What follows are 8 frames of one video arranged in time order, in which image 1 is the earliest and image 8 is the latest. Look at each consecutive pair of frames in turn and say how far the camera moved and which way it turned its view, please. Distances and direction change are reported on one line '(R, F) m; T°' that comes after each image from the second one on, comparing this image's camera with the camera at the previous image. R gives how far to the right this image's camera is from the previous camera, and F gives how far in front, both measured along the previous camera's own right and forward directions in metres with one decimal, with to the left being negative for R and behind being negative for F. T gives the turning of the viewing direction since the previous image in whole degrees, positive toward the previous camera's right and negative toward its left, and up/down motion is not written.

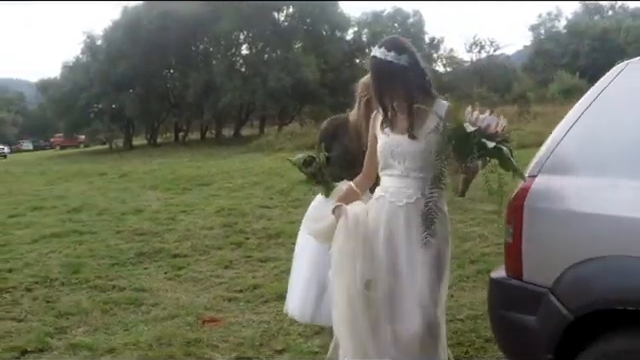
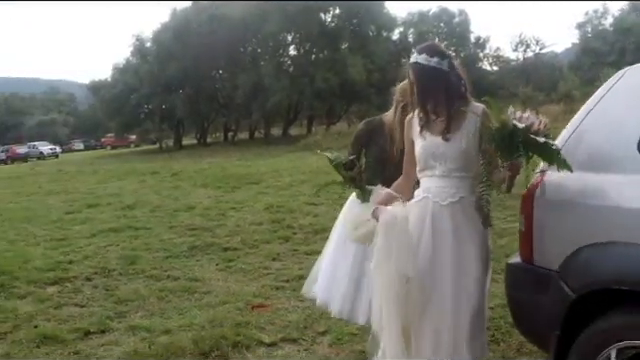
(0.0, -0.3) m; -2°
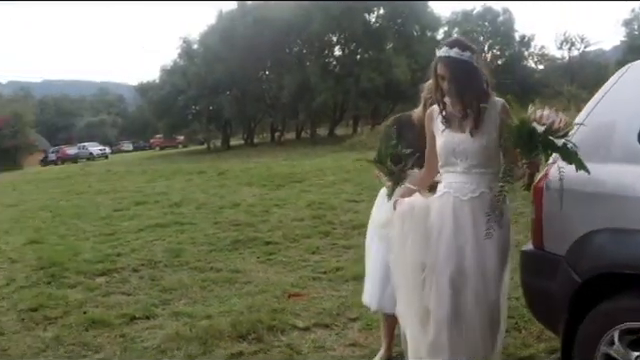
(+0.1, -0.2) m; -2°
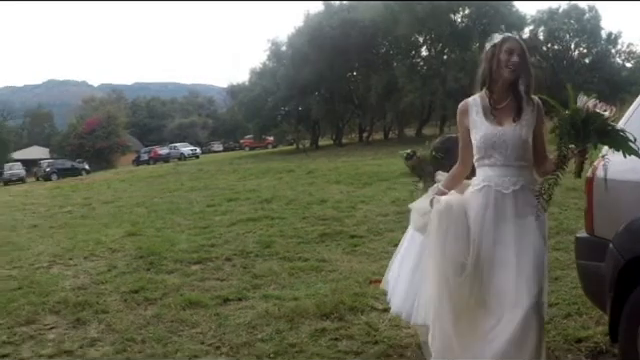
(0.0, -0.4) m; -4°
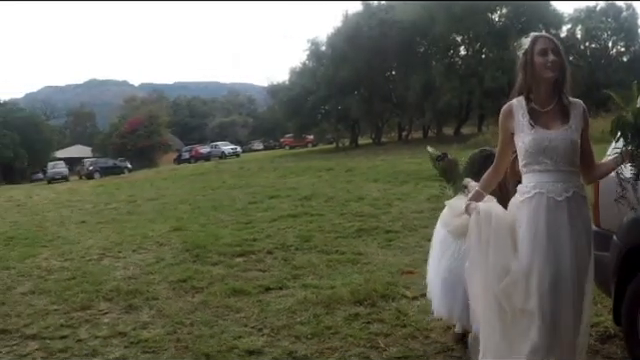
(0.0, -0.4) m; -2°
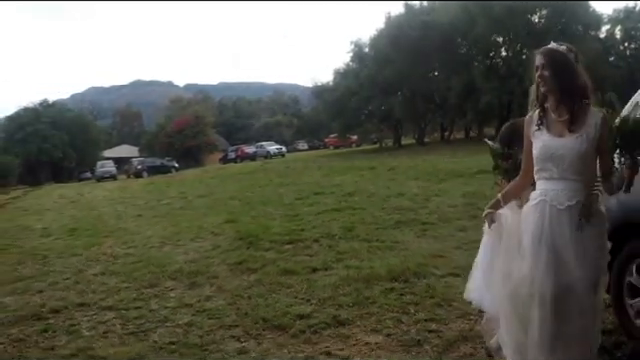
(0.0, -0.7) m; -2°
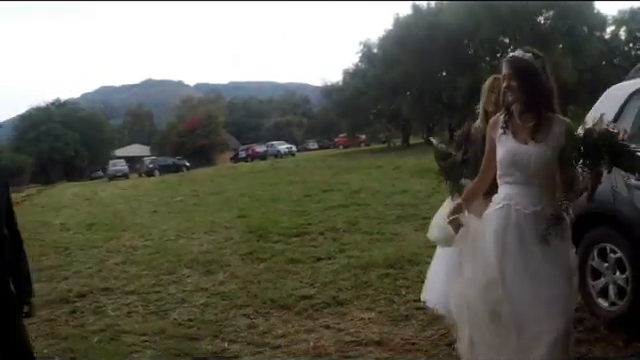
(0.0, -0.6) m; -1°
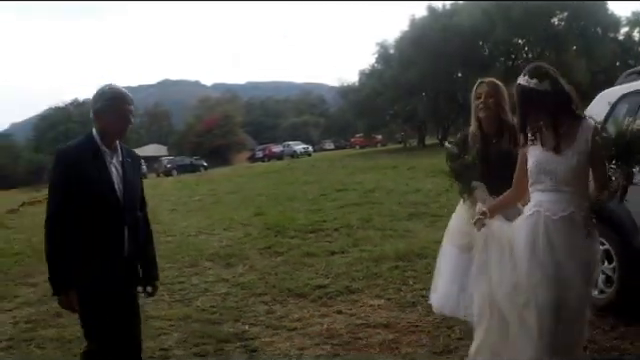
(0.0, -0.4) m; -1°
